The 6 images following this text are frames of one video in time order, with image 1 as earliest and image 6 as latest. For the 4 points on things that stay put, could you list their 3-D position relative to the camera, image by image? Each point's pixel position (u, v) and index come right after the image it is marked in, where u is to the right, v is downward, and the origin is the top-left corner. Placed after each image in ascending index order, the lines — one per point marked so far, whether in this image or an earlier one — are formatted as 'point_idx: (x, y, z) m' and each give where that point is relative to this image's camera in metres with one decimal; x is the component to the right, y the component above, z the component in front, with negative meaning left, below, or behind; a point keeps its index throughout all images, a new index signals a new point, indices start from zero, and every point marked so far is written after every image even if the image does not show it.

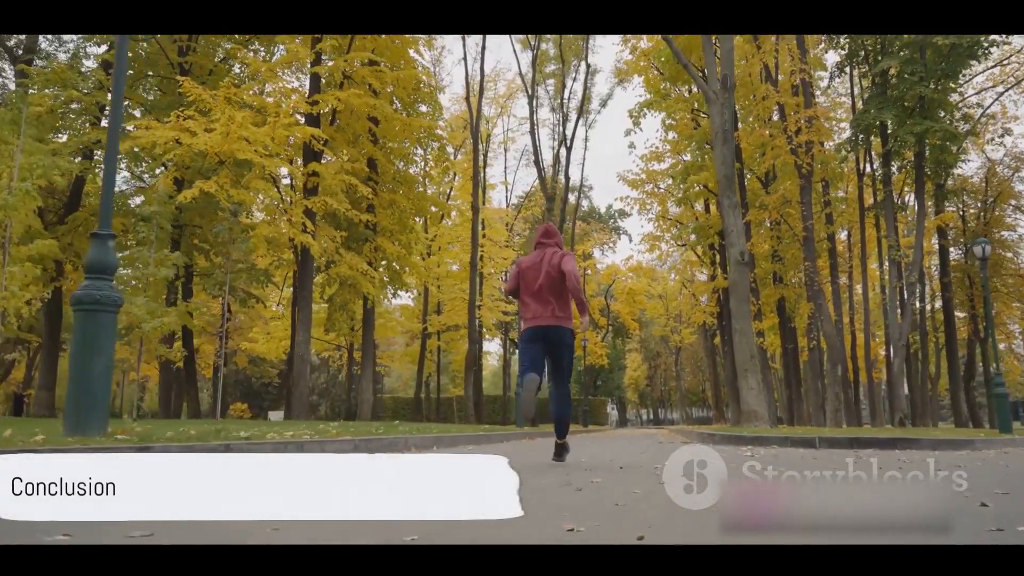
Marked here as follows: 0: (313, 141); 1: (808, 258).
0: (-3.9, +2.9, +16.4) m
1: (+6.9, +0.8, +19.3) m
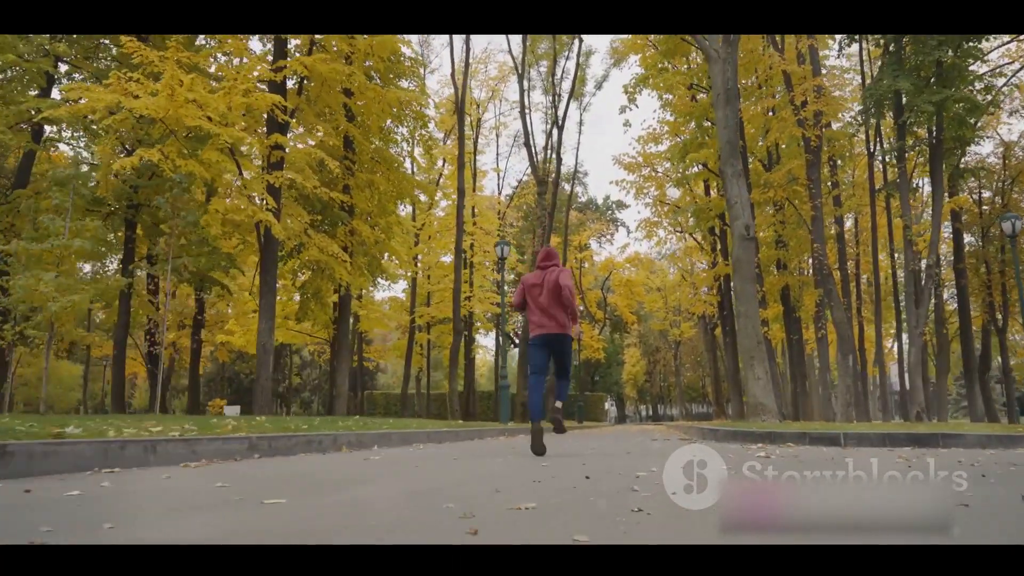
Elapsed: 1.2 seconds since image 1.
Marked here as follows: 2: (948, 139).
0: (-4.2, +3.2, +15.0) m
1: (+6.6, +1.1, +18.0) m
2: (+9.5, +3.3, +18.1) m
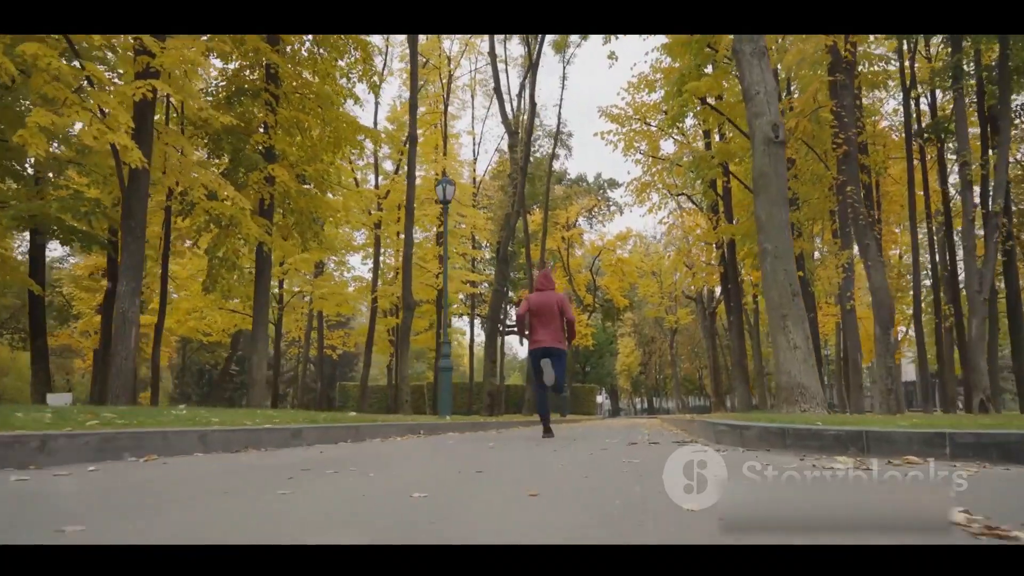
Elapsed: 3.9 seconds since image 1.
0: (-5.0, +3.9, +11.4) m
1: (+5.8, +1.8, +14.4) m
2: (+8.7, +4.0, +14.6) m
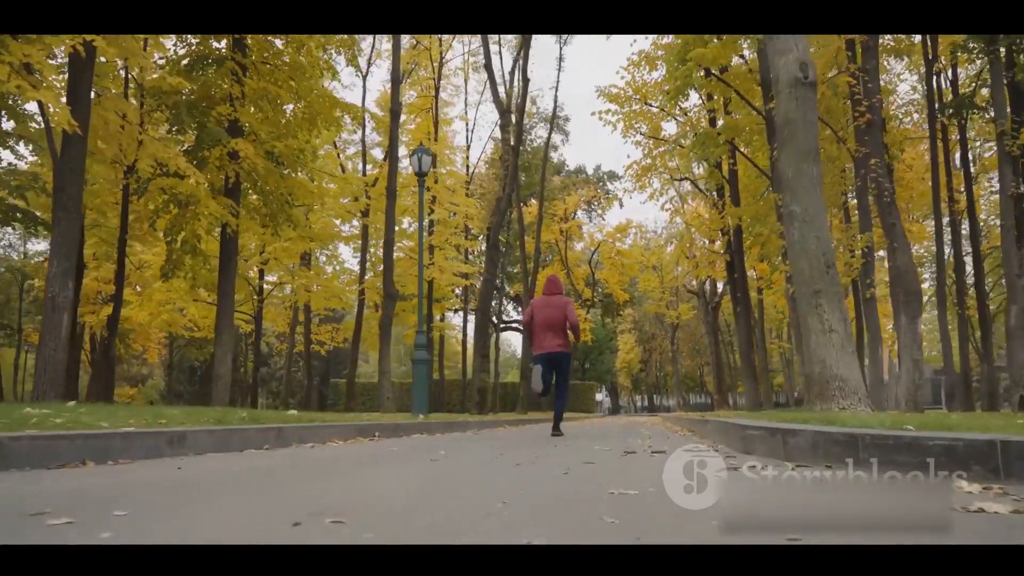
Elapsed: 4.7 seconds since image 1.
0: (-5.2, +4.1, +10.1) m
1: (+5.6, +2.0, +13.1) m
2: (+8.5, +4.2, +13.2) m
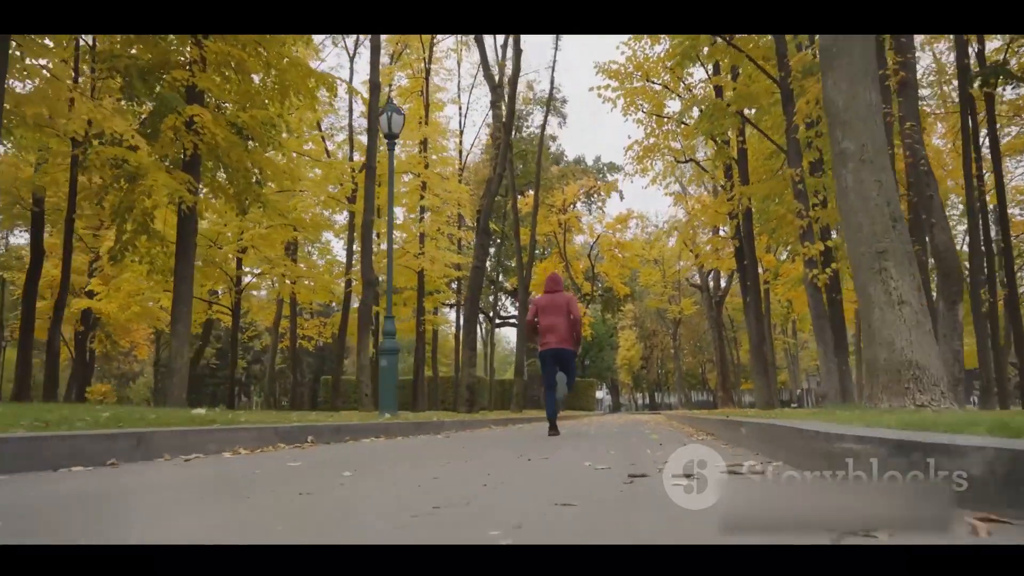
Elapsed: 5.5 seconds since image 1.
0: (-5.4, +4.3, +8.7) m
1: (+5.4, +2.3, +11.7) m
2: (+8.3, +4.5, +11.8) m
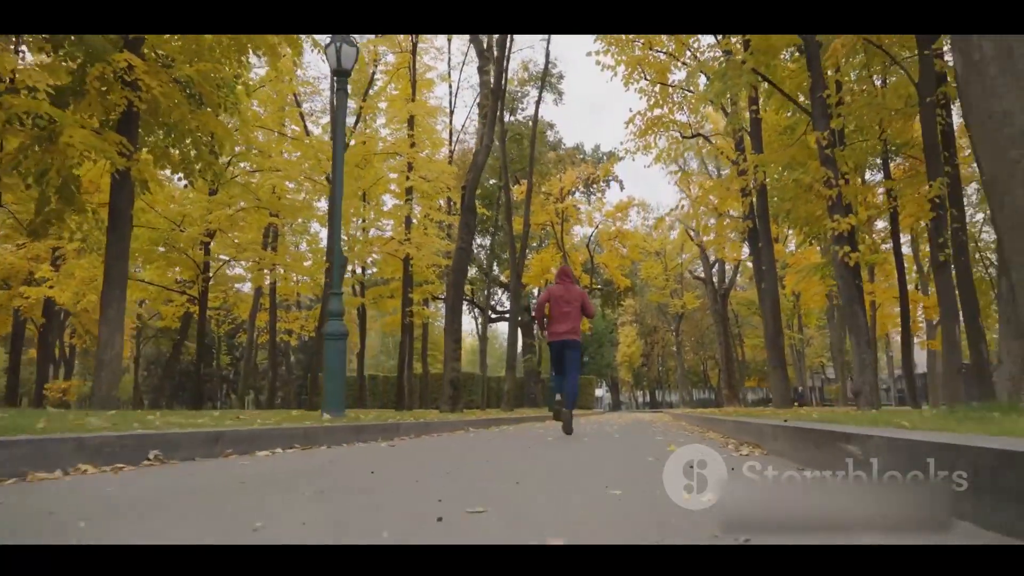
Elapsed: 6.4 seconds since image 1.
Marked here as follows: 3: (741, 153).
0: (-5.6, +4.5, +7.0) m
1: (+5.2, +2.5, +10.0) m
2: (+8.1, +4.7, +10.1) m
3: (+4.6, +2.6, +16.5) m
